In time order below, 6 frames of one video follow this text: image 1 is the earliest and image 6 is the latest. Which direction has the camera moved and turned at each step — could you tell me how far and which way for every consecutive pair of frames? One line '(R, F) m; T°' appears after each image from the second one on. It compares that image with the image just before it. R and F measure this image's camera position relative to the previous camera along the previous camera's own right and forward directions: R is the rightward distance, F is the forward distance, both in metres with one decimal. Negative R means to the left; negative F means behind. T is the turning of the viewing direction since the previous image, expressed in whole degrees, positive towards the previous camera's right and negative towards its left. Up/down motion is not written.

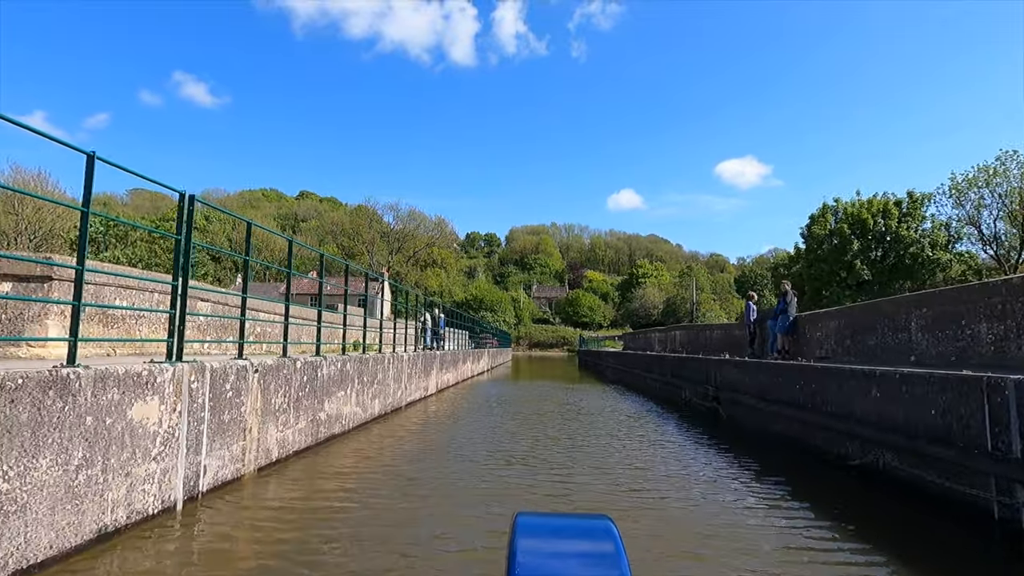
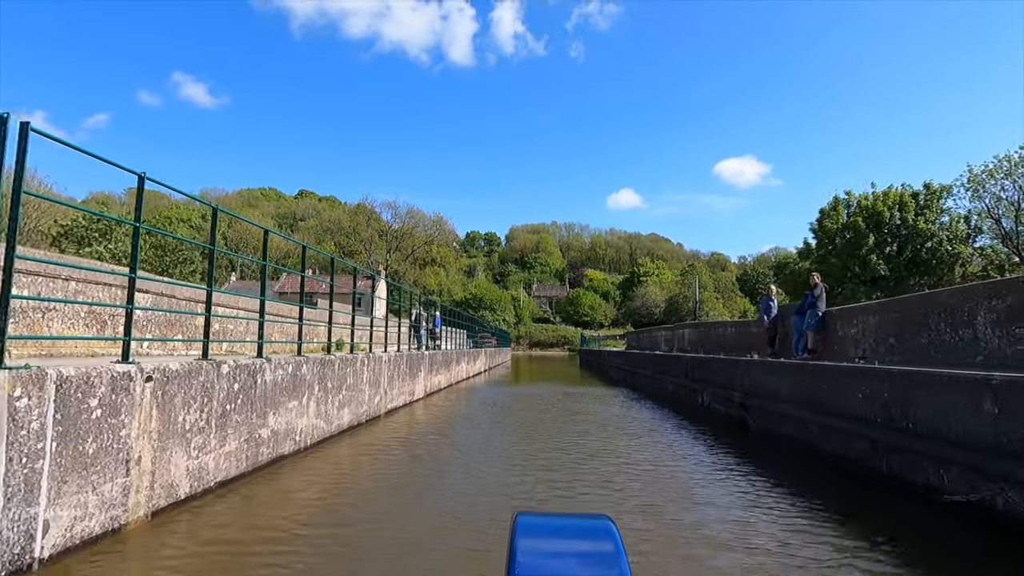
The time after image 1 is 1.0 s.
(+0.1, +1.4) m; 0°
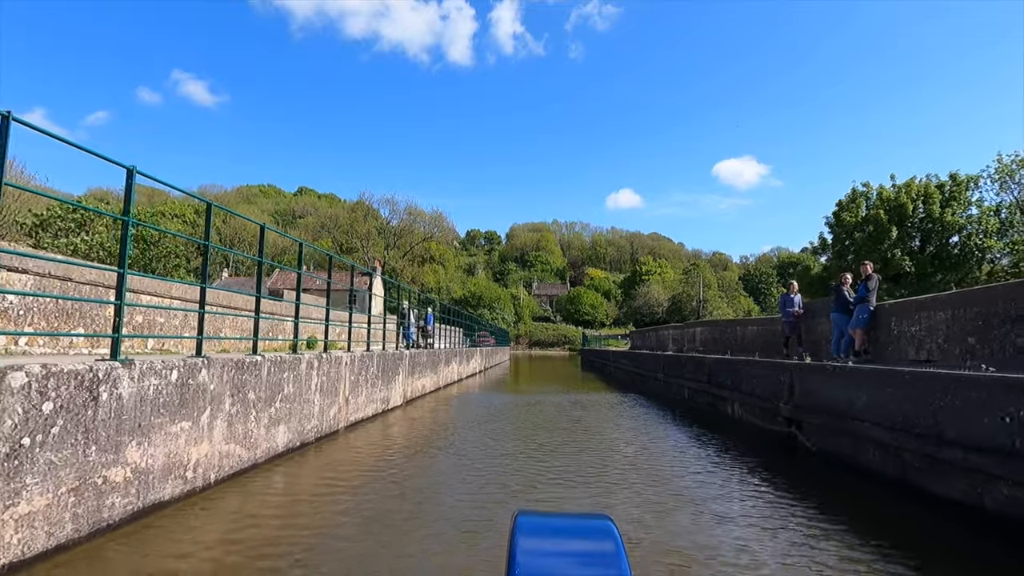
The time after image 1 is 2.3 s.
(+0.1, +1.8) m; 0°
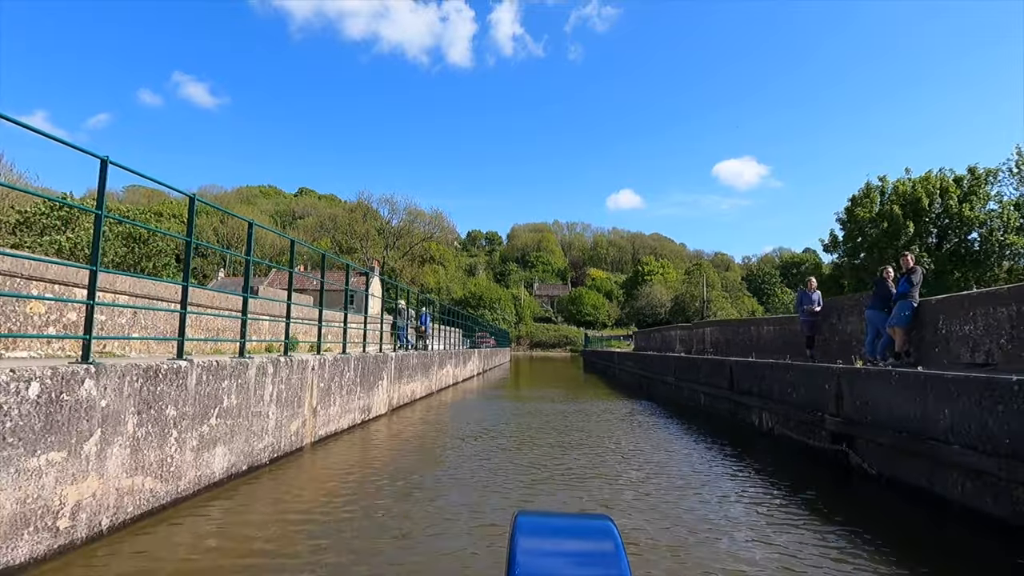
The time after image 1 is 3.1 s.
(+0.1, +1.1) m; 0°
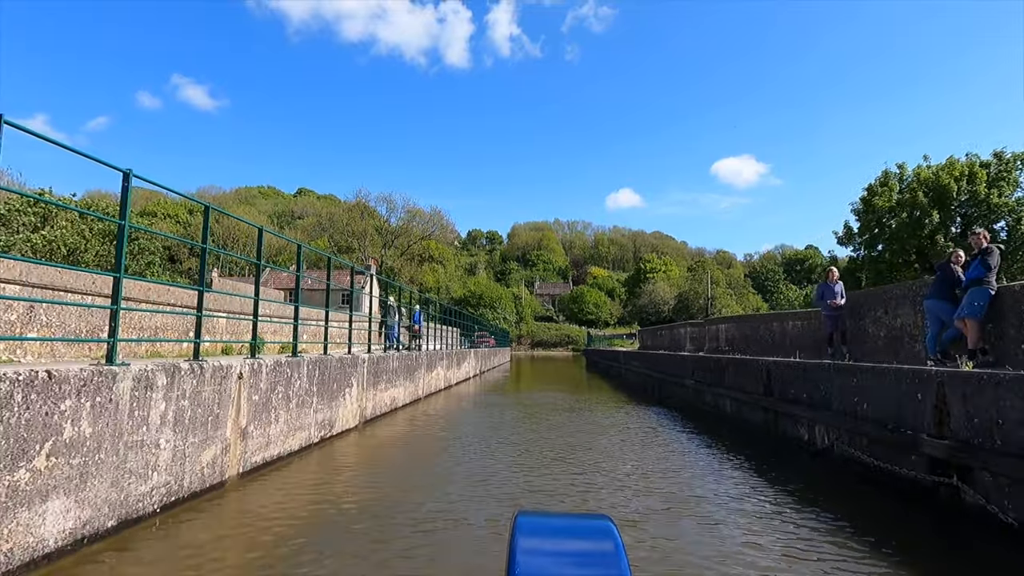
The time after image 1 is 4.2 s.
(+0.1, +1.6) m; 0°
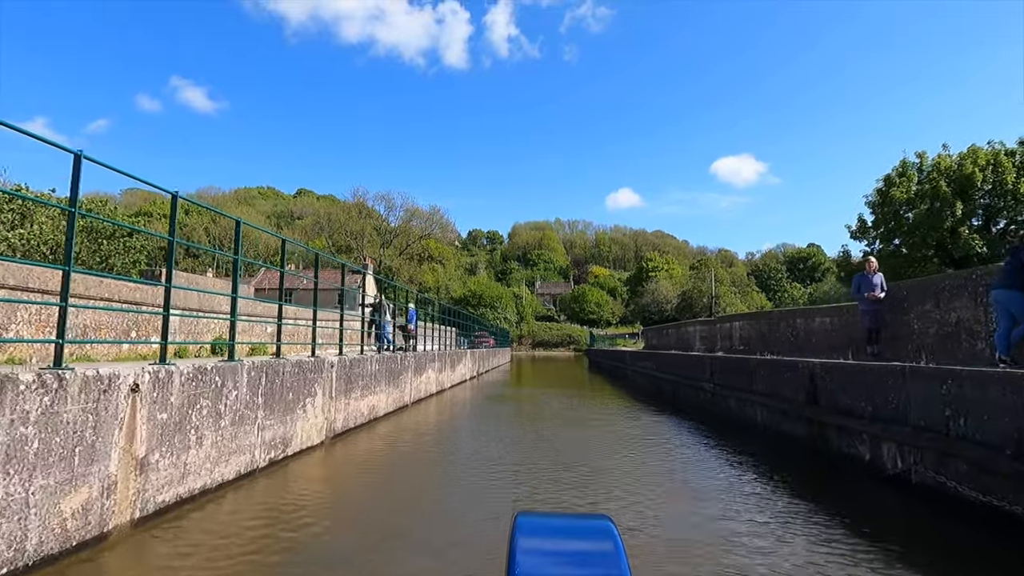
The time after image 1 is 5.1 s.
(+0.1, +1.3) m; 0°
